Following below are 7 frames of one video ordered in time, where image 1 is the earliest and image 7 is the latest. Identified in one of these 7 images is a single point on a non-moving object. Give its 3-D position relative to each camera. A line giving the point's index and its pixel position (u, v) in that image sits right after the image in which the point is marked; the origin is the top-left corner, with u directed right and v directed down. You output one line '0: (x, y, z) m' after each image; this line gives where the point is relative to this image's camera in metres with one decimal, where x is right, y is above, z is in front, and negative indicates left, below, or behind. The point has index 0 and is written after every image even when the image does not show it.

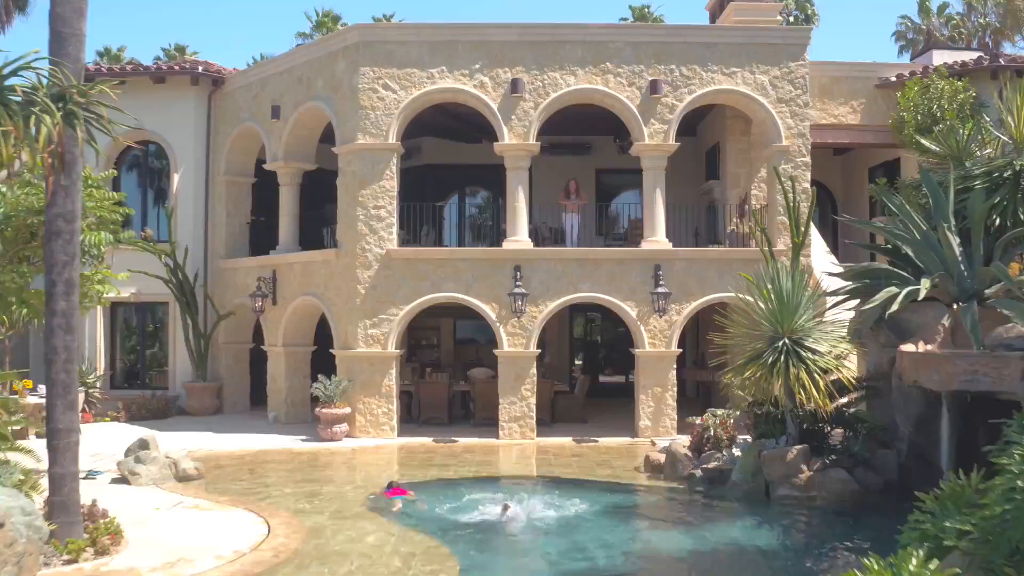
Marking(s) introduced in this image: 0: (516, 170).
0: (+0.1, +3.3, +17.6) m
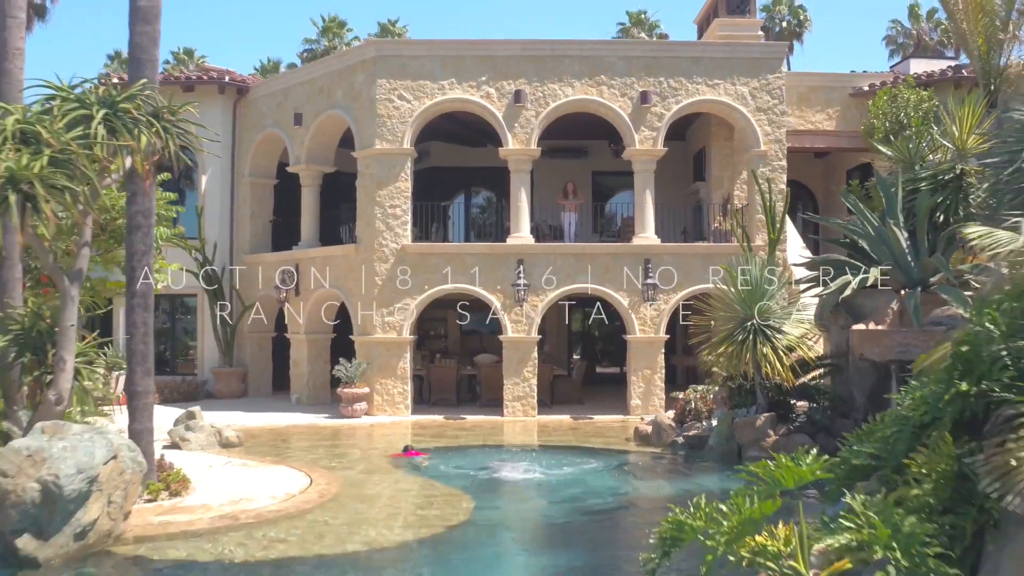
0: (+0.2, +3.5, +19.3) m
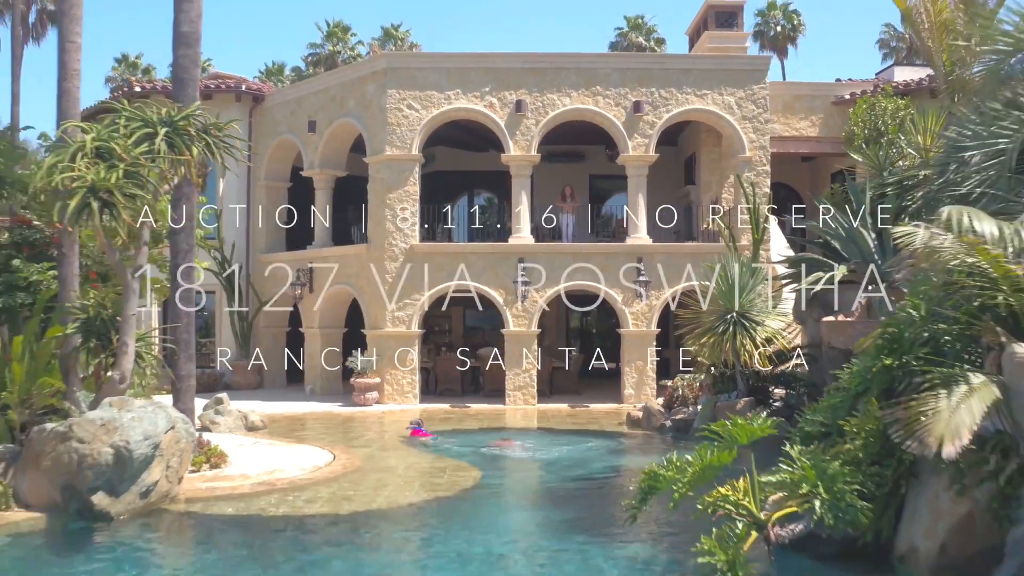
0: (+0.3, +3.6, +20.6) m
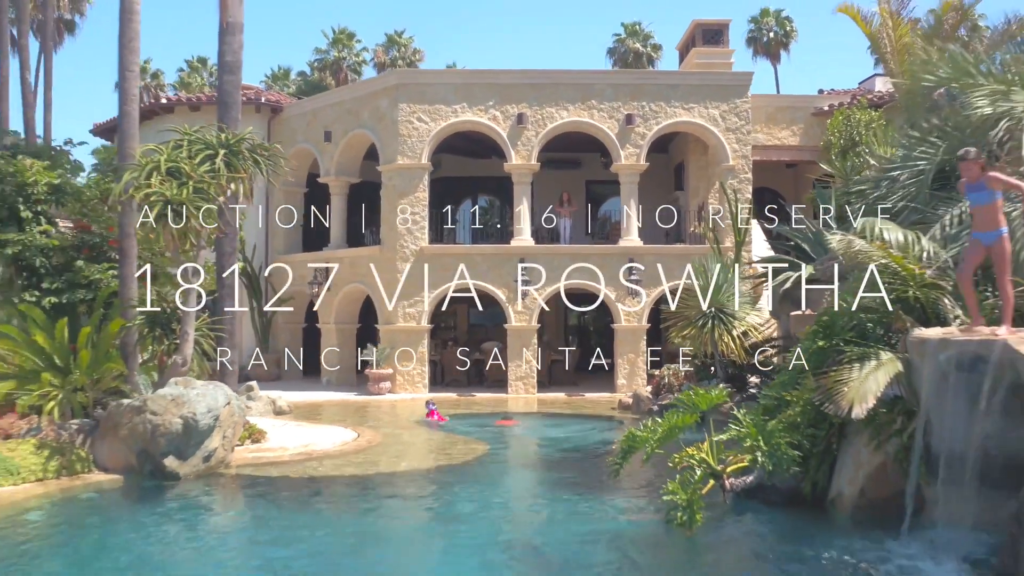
0: (+0.3, +3.7, +22.3) m
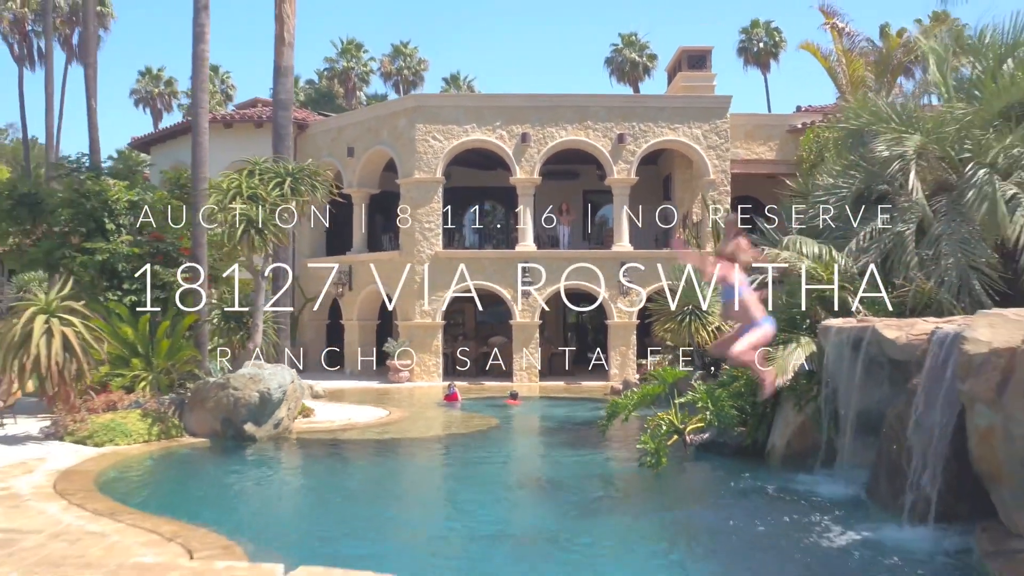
0: (+0.5, +3.7, +25.0) m
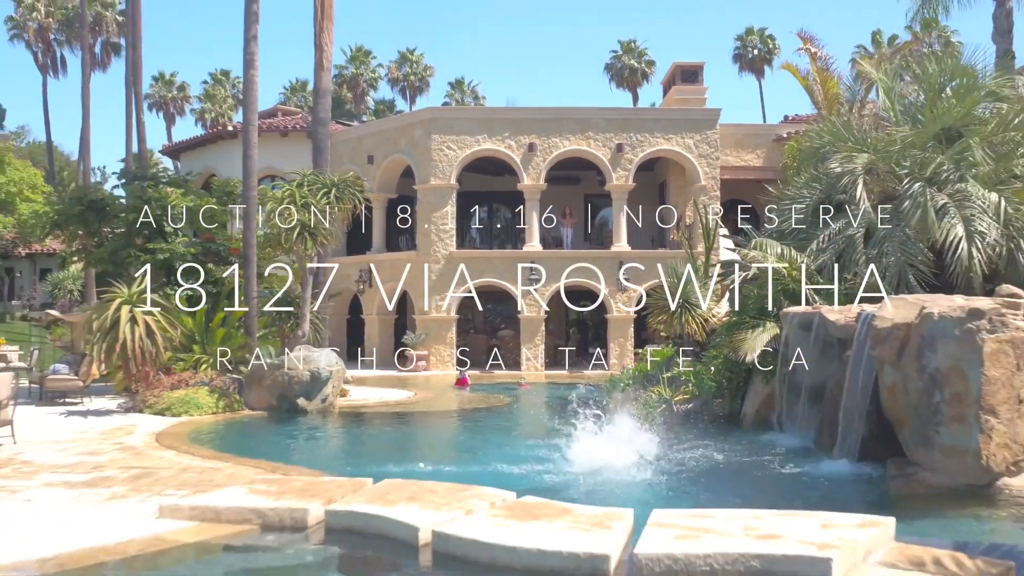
0: (+0.8, +3.8, +27.3) m
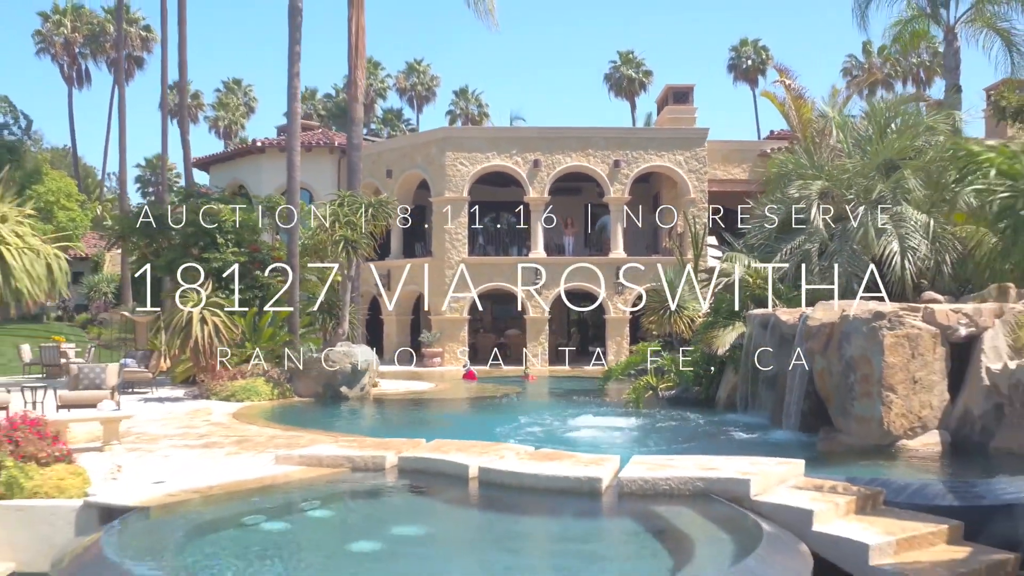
0: (+1.2, +3.6, +30.1) m
